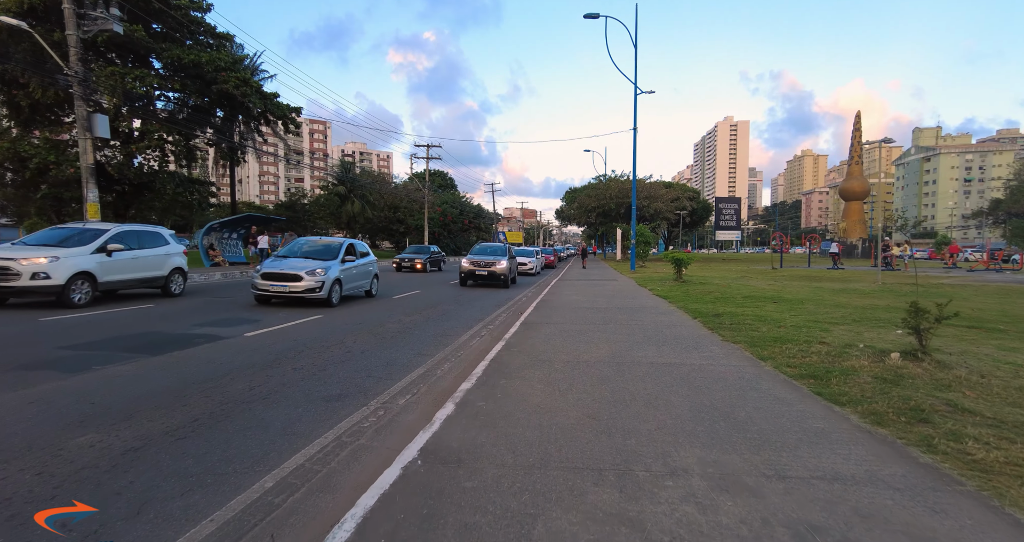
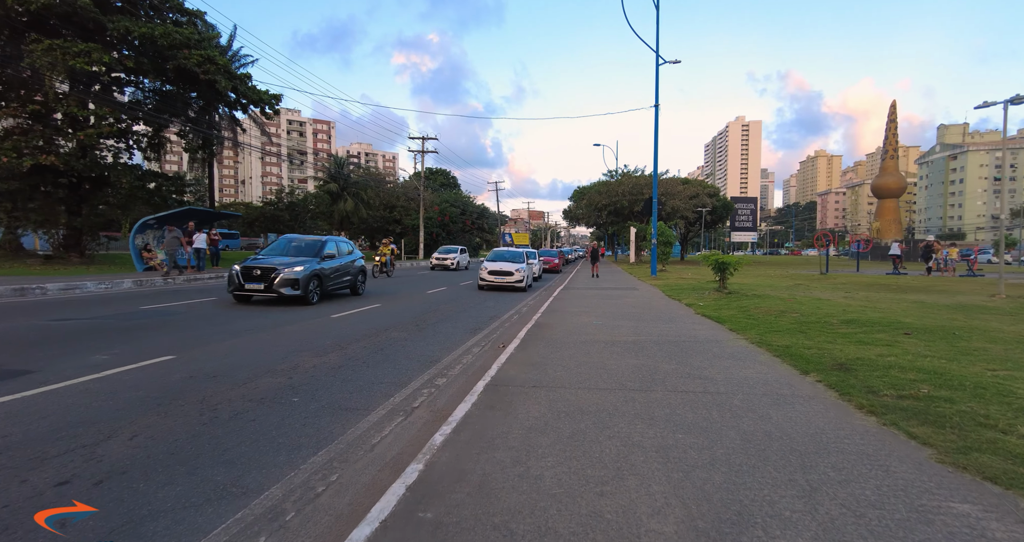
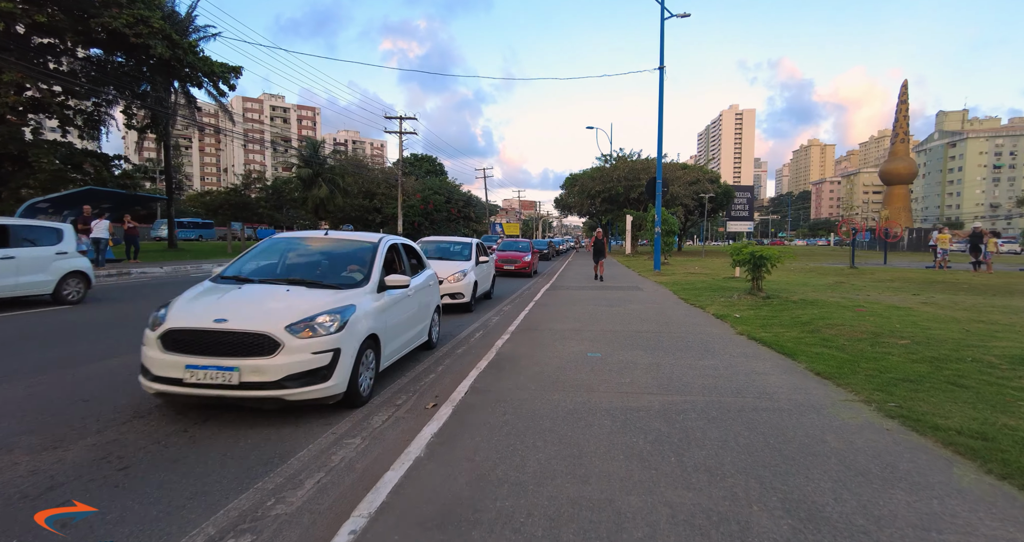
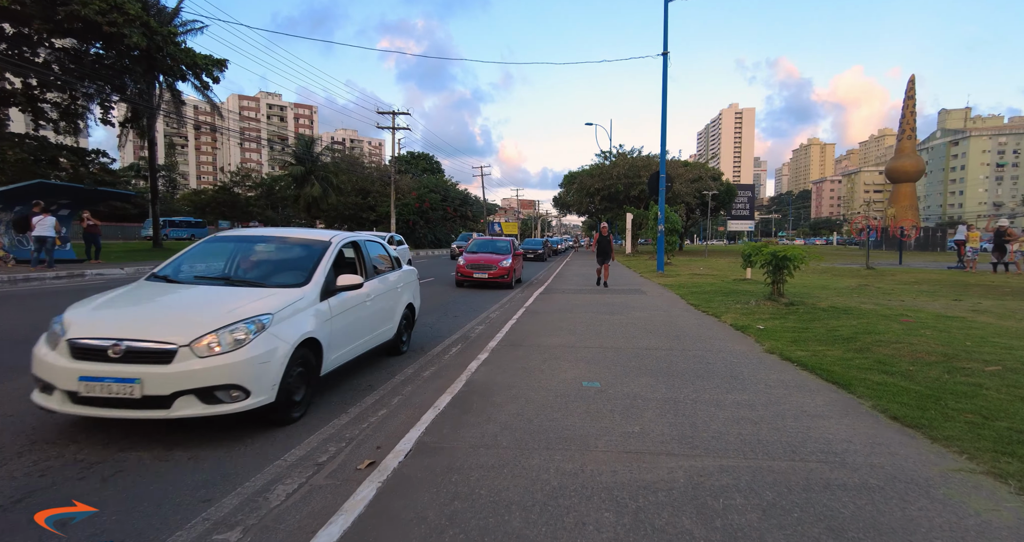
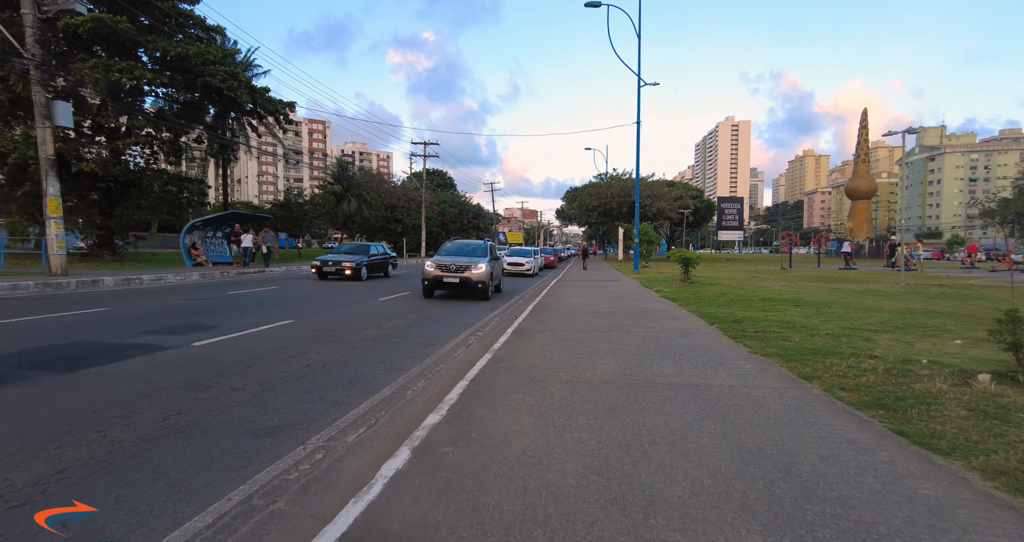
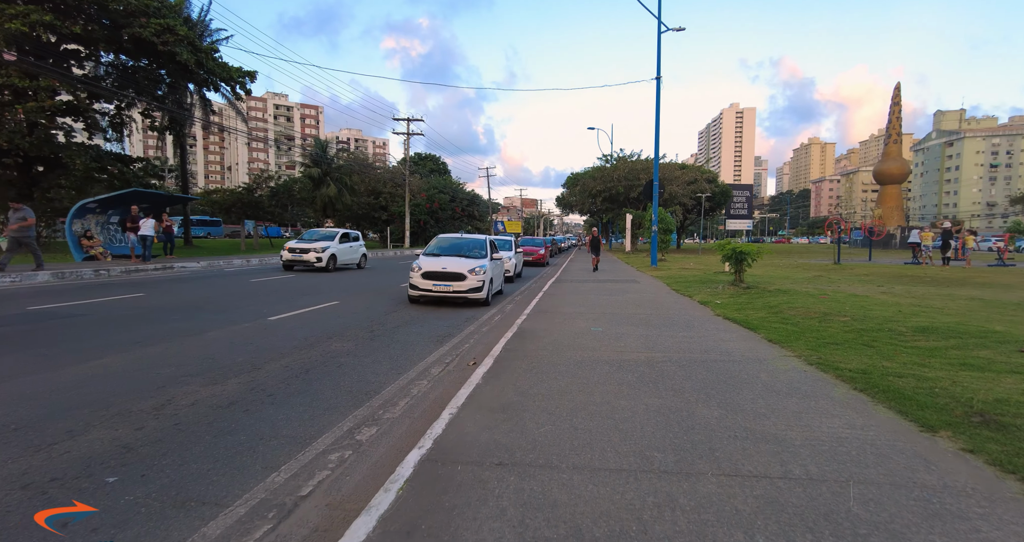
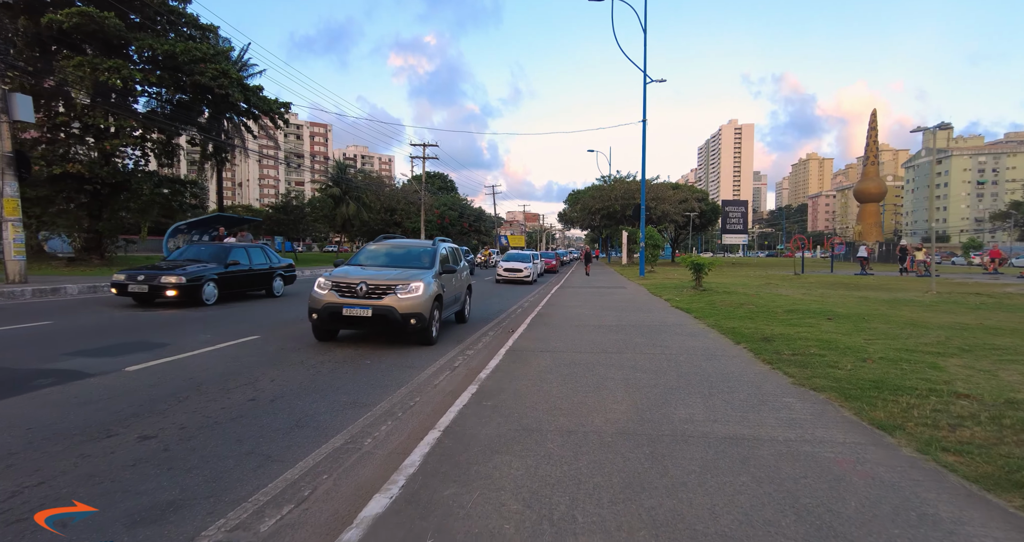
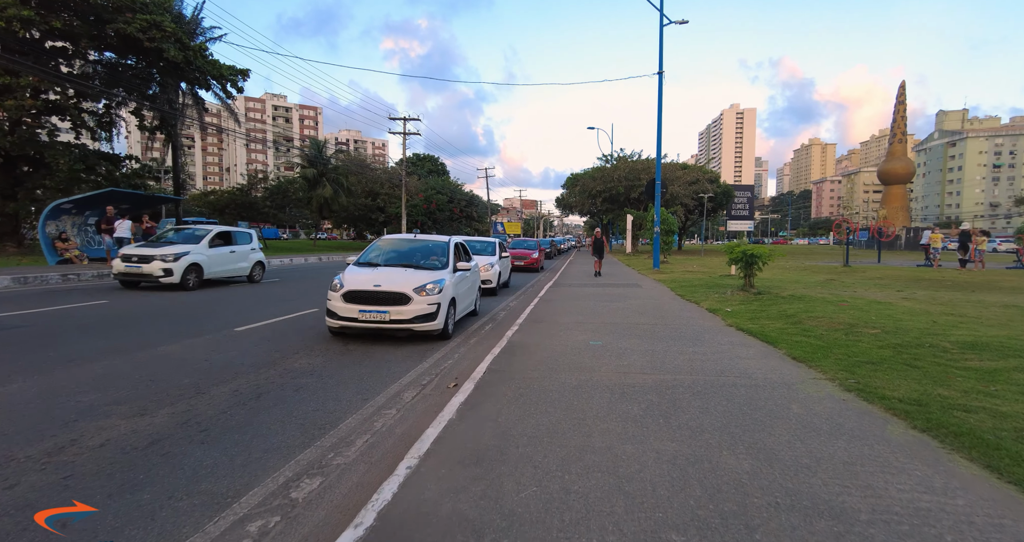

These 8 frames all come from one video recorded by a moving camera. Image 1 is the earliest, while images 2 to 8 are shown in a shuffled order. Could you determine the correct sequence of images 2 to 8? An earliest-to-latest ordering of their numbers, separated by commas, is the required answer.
5, 7, 2, 6, 8, 3, 4
